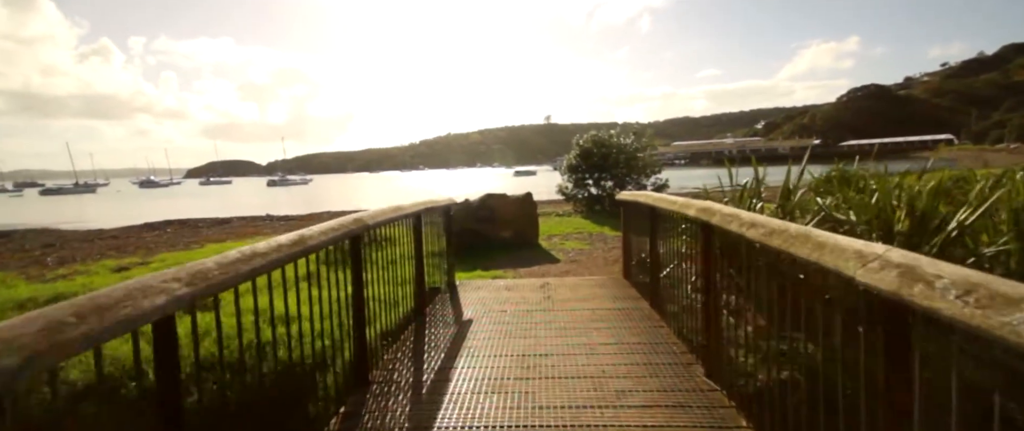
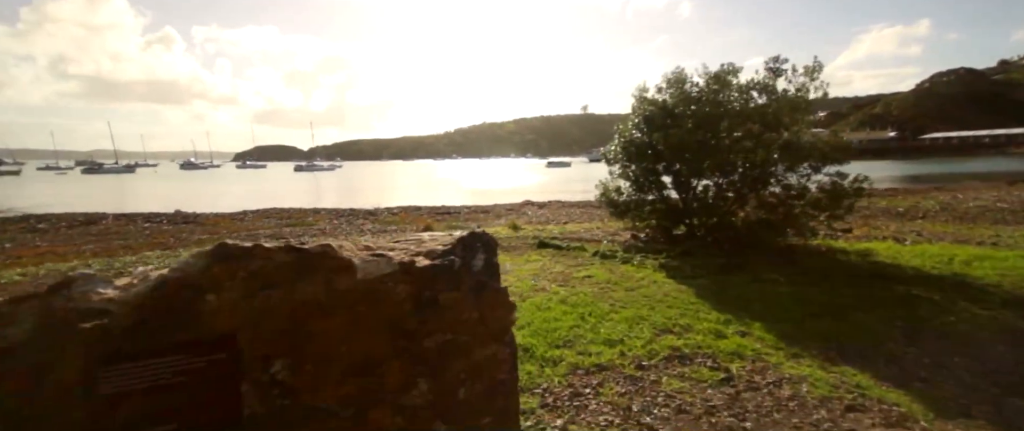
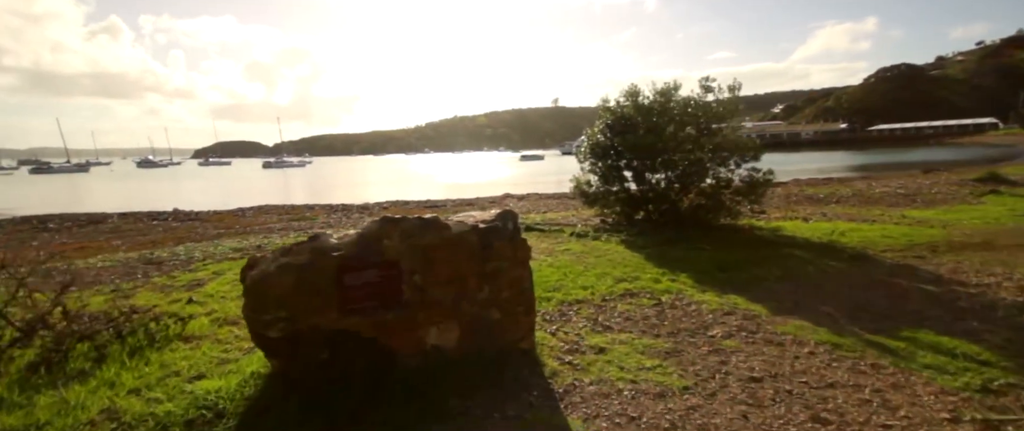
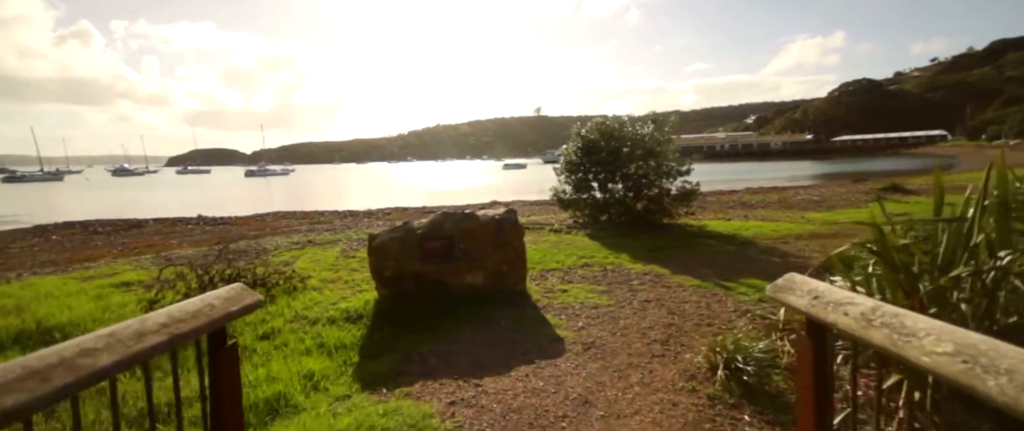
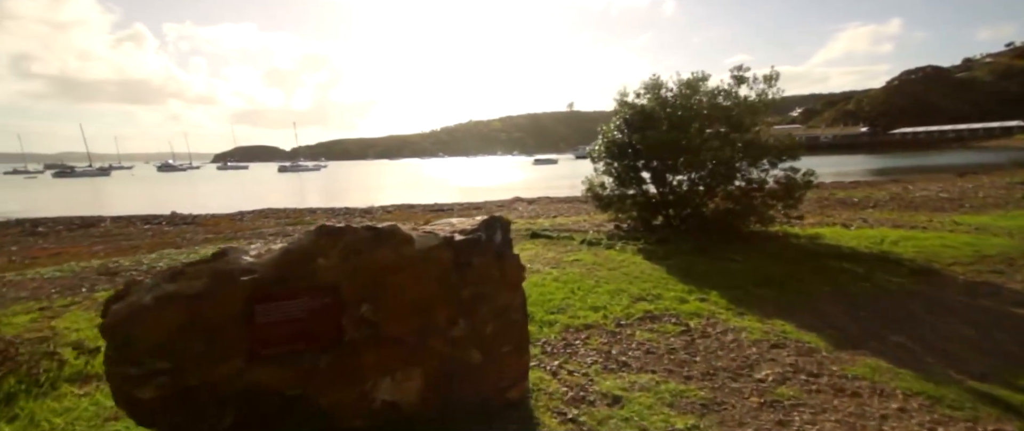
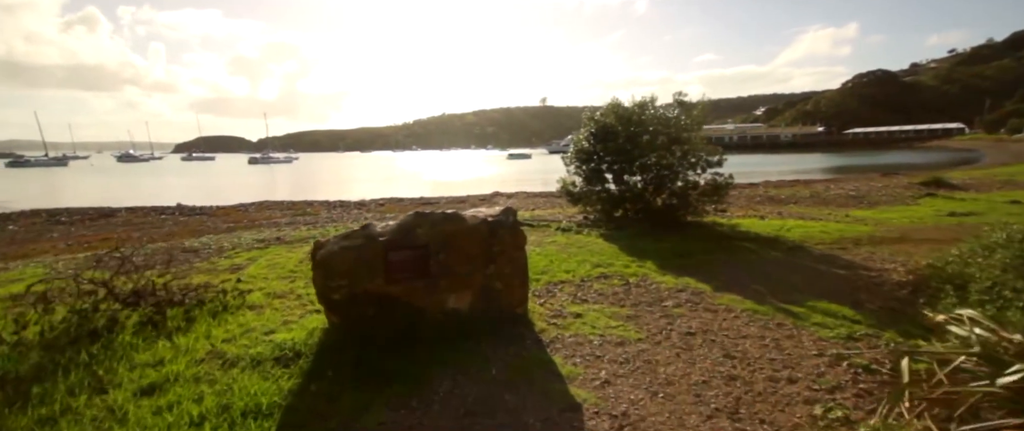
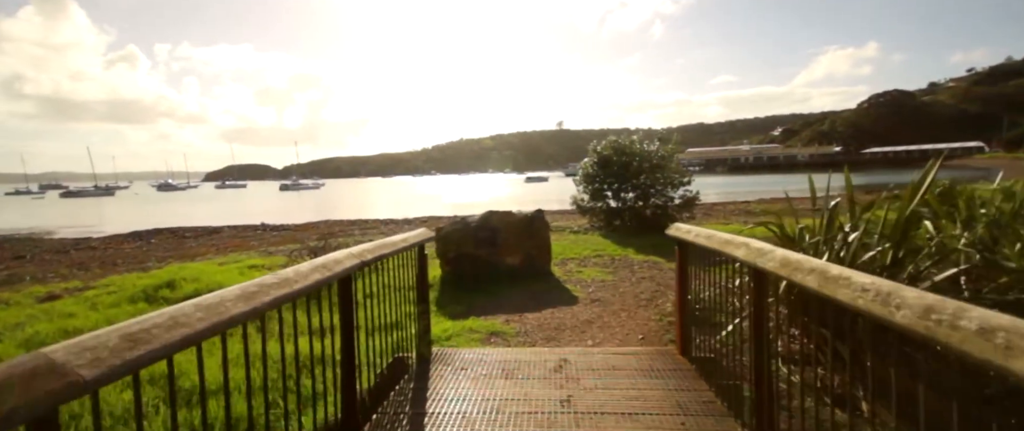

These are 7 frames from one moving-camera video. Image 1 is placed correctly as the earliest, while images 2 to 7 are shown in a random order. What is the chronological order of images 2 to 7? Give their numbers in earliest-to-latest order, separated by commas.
7, 4, 6, 3, 5, 2
